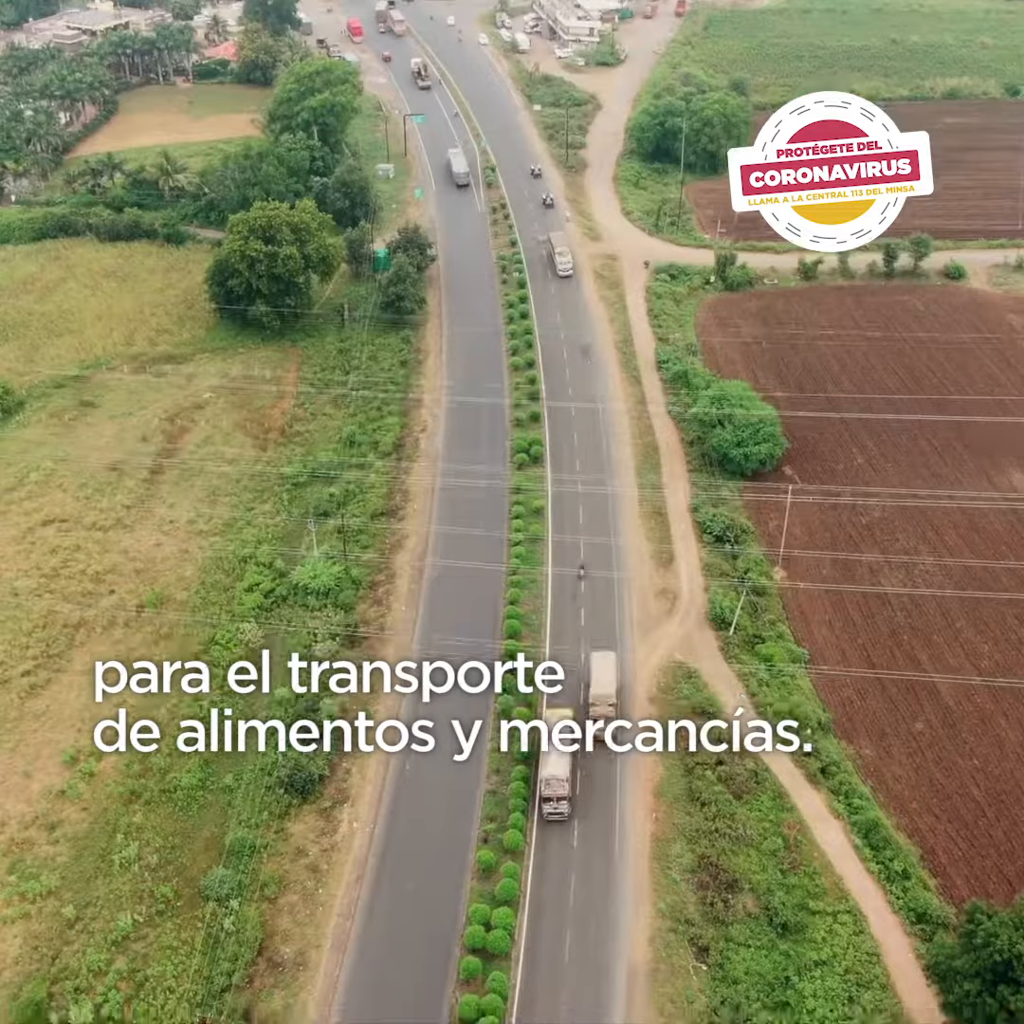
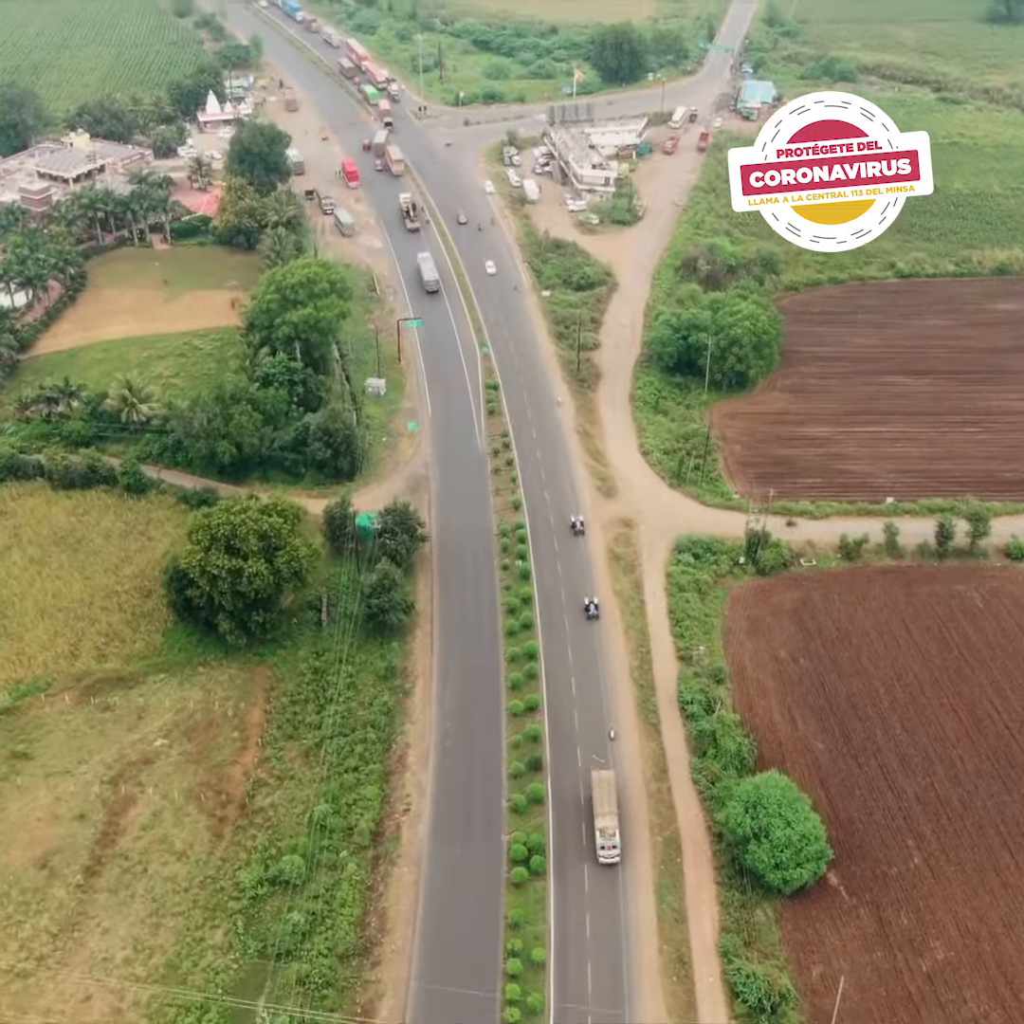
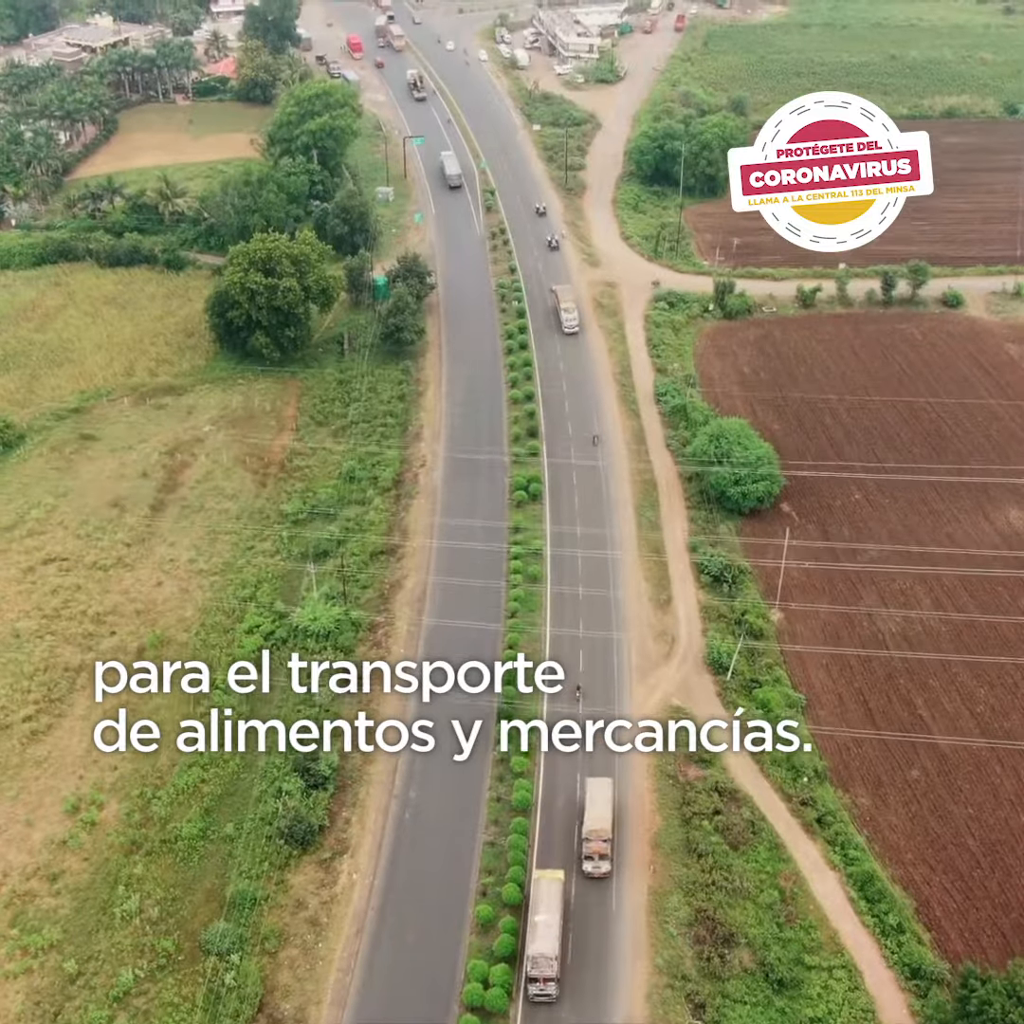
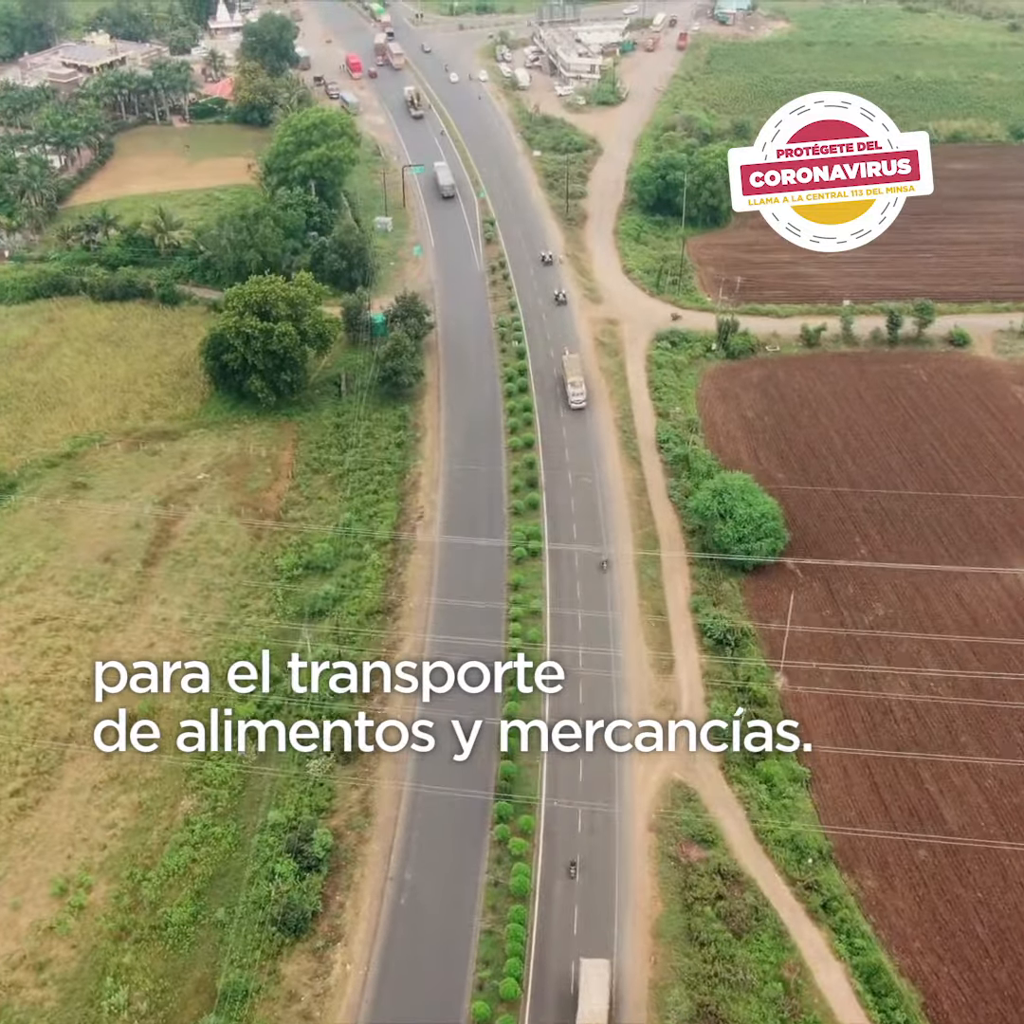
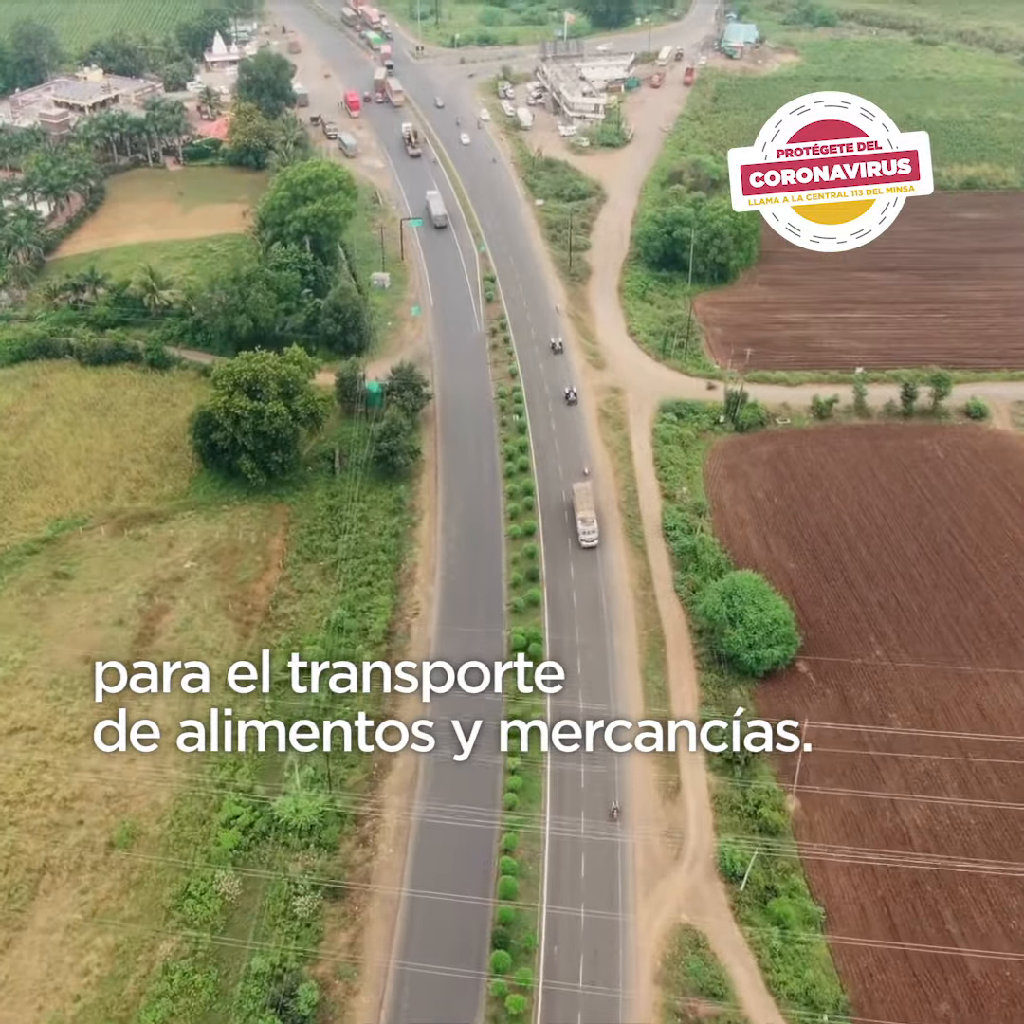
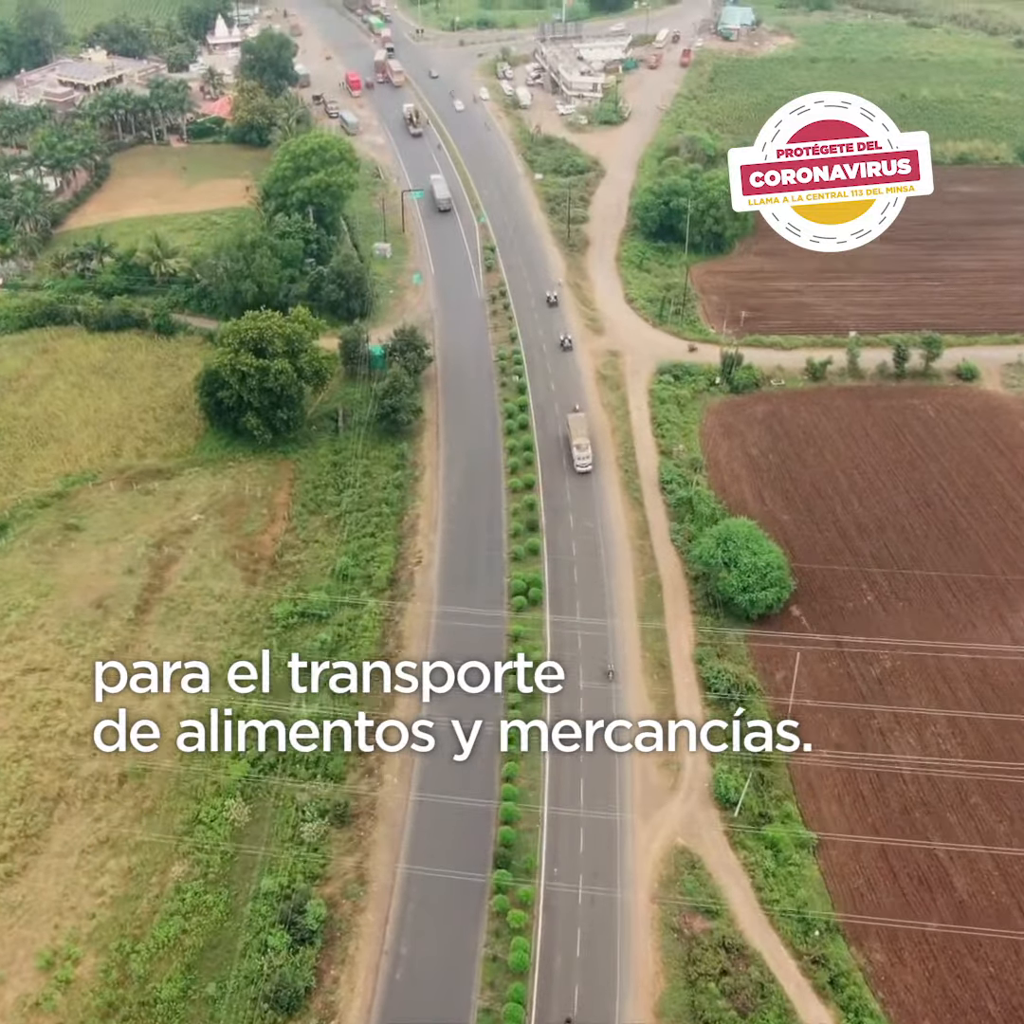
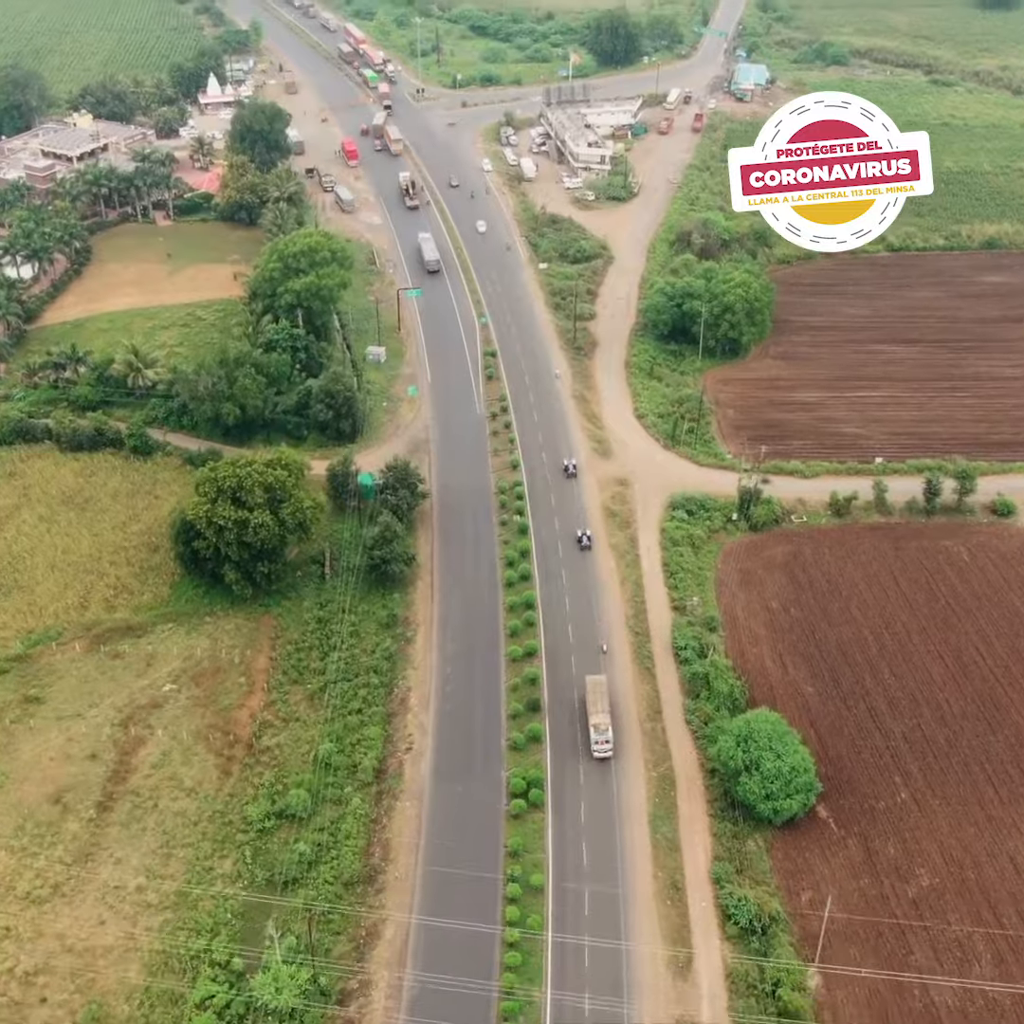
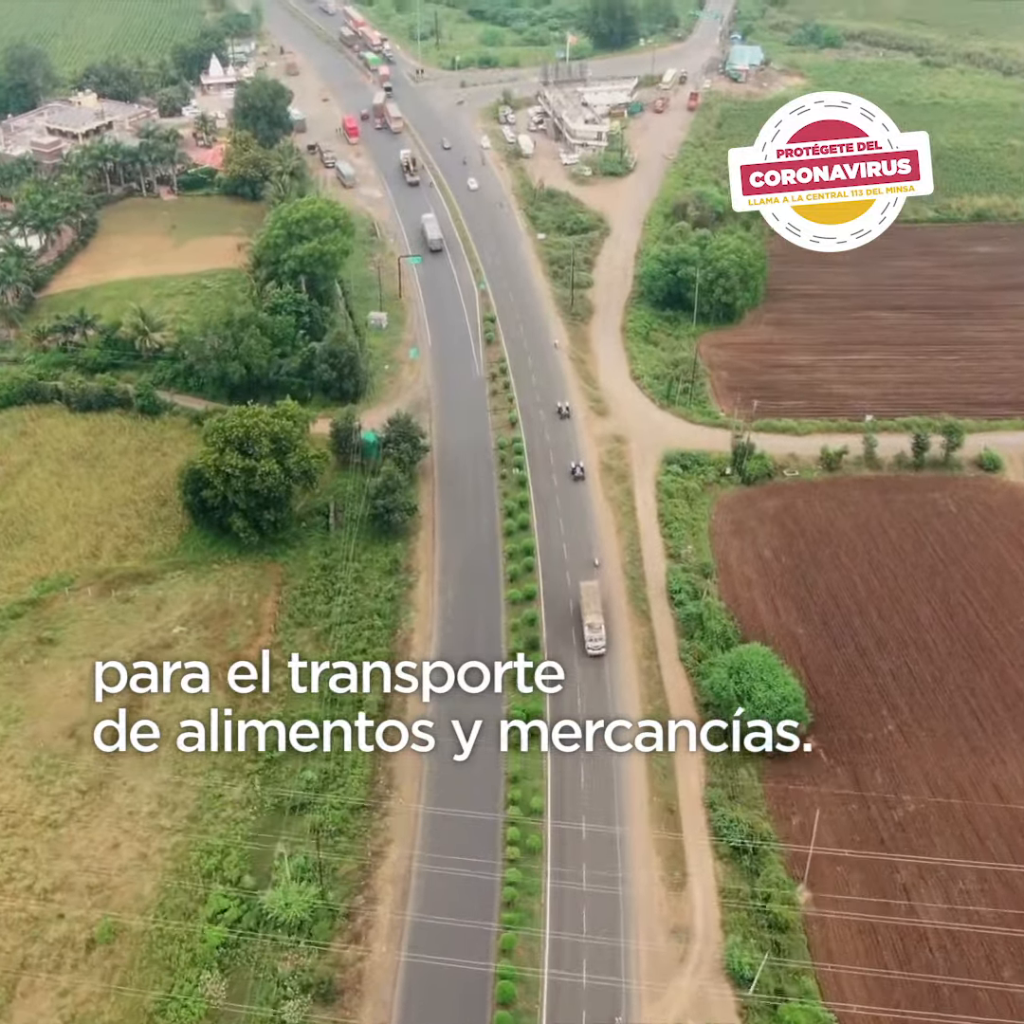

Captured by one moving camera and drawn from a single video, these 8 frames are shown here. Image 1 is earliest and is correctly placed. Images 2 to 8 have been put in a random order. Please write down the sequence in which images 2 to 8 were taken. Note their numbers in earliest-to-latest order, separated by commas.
3, 4, 6, 5, 8, 7, 2
